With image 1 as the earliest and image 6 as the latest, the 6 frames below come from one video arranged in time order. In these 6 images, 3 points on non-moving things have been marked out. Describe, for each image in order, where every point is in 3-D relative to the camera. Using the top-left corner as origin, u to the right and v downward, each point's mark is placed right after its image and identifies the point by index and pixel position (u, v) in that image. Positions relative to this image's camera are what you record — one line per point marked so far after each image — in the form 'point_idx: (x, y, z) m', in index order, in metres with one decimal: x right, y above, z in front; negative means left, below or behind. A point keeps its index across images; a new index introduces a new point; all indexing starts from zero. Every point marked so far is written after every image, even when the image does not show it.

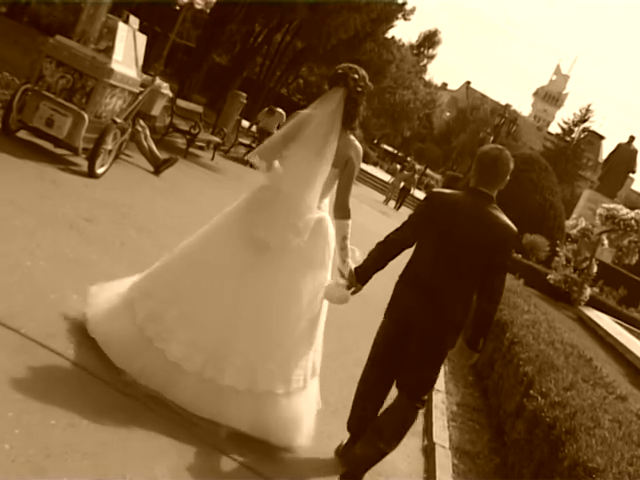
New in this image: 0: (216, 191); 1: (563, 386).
0: (-1.5, +0.8, +13.0) m
1: (+2.0, -1.2, +7.4) m
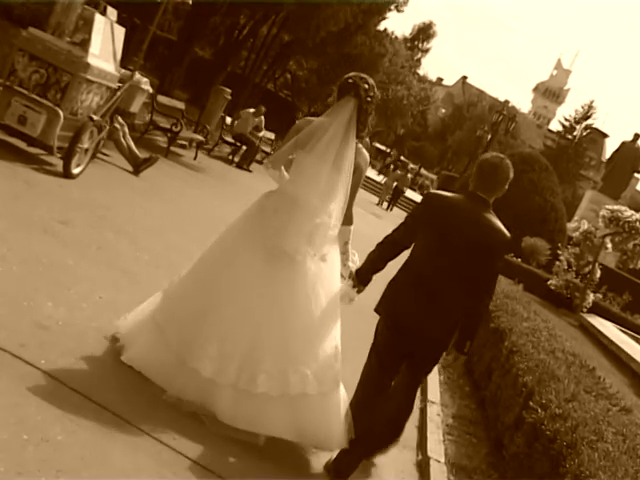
0: (-1.7, +0.7, +12.6) m
1: (+1.9, -1.2, +7.1) m
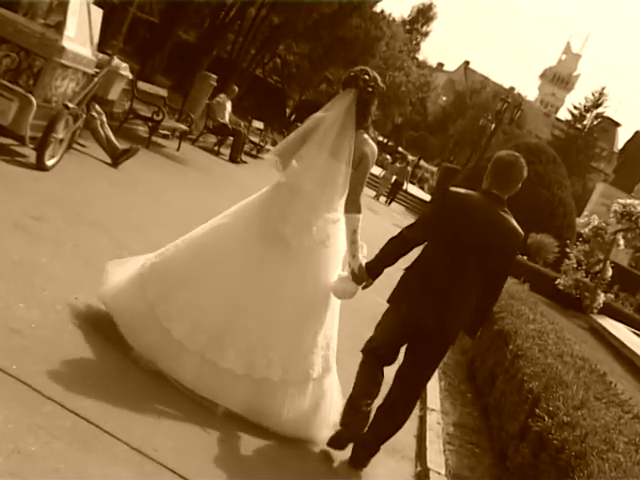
0: (-1.8, +0.8, +12.1) m
1: (+1.9, -1.2, +6.6) m
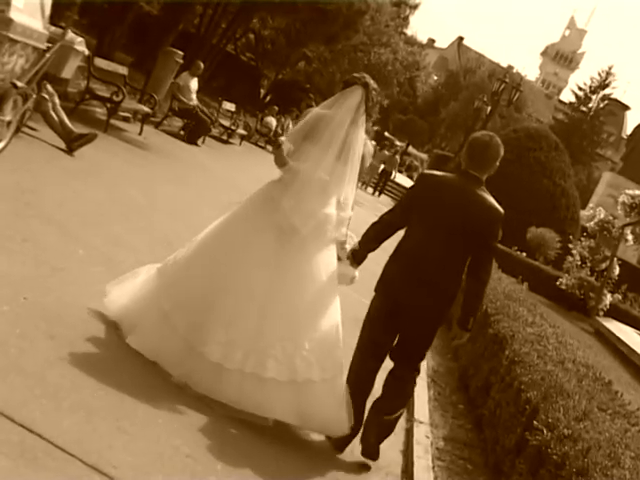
0: (-2.2, +0.8, +11.4) m
1: (+1.7, -1.2, +6.0) m
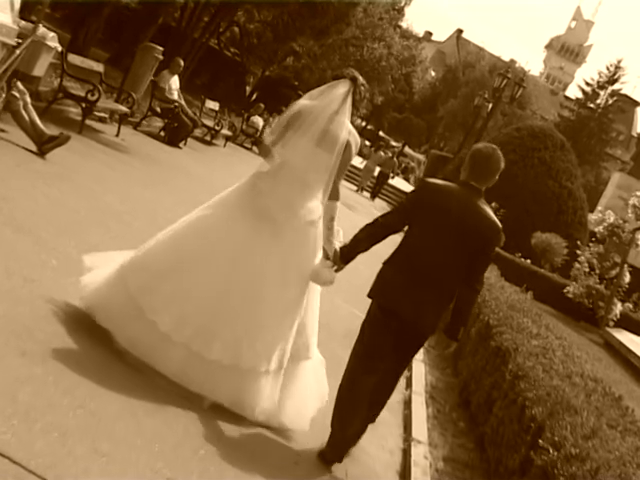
0: (-2.3, +0.6, +11.0) m
1: (+1.7, -1.2, +5.6) m
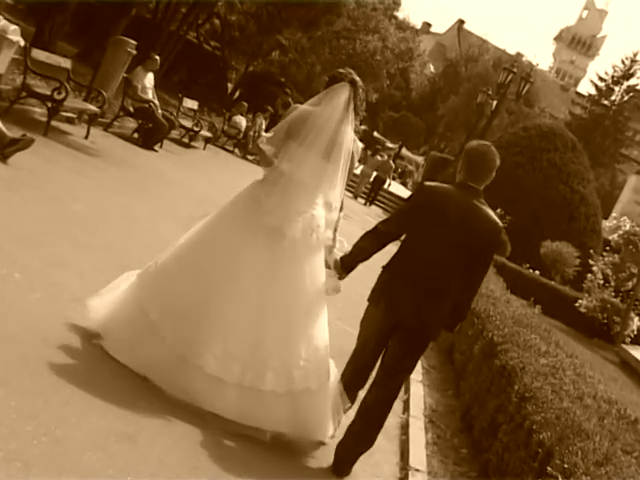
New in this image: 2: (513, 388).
0: (-2.5, +0.5, +10.4) m
1: (+1.6, -1.3, +5.2) m
2: (+1.3, -1.1, +6.4) m
